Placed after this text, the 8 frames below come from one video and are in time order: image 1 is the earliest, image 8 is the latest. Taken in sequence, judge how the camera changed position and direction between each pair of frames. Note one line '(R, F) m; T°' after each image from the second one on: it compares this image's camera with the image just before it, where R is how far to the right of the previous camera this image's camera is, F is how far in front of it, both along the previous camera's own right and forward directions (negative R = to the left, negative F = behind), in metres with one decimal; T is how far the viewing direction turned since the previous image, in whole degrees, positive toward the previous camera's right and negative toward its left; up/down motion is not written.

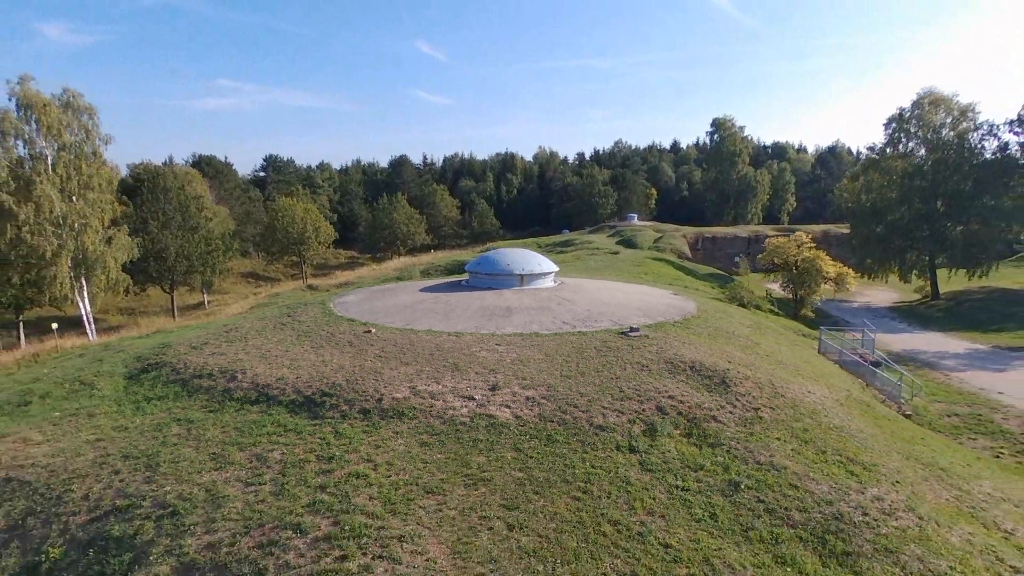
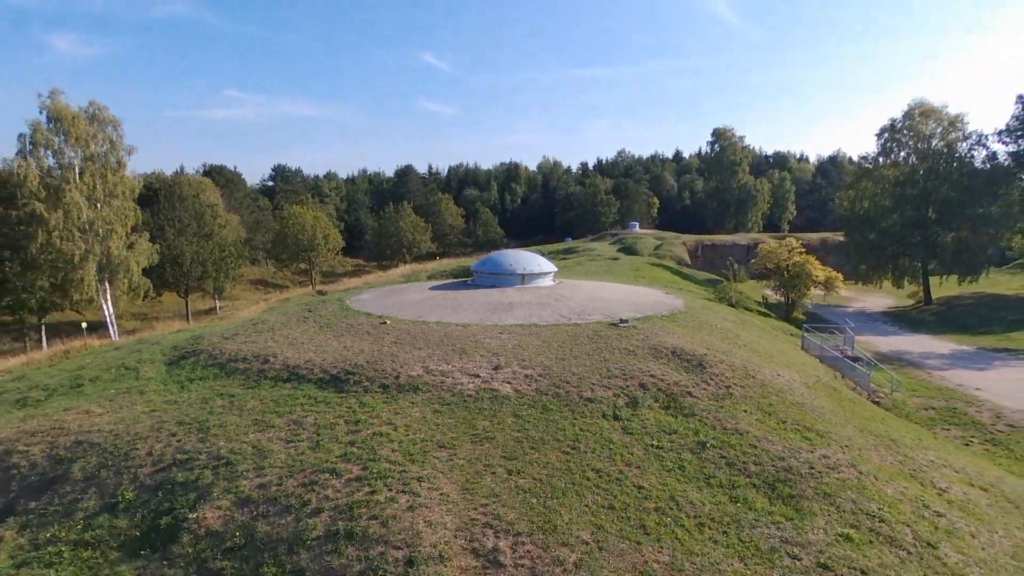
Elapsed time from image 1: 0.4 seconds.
(+0.1, -1.2) m; 0°
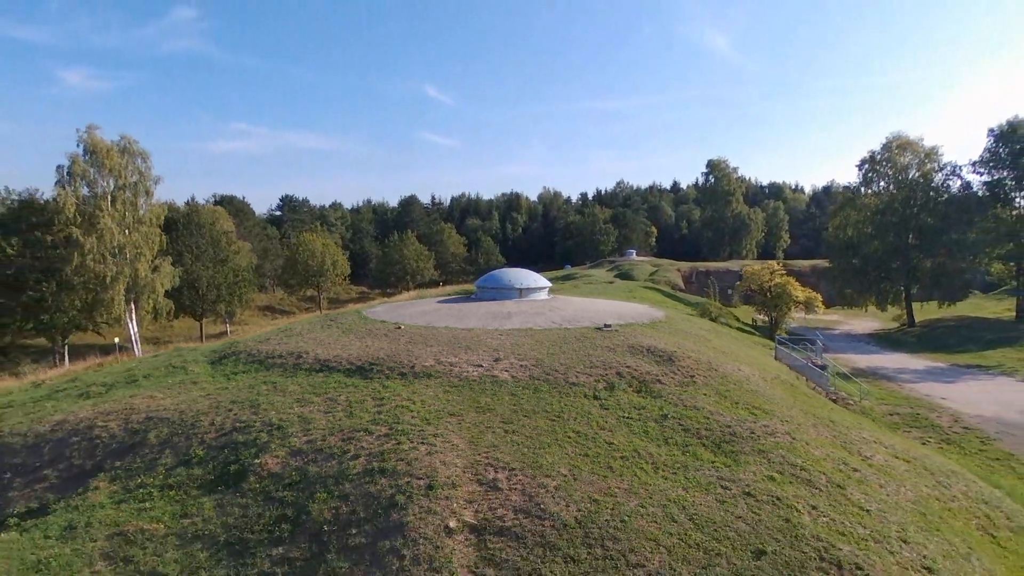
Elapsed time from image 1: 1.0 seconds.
(+0.1, -1.8) m; 0°
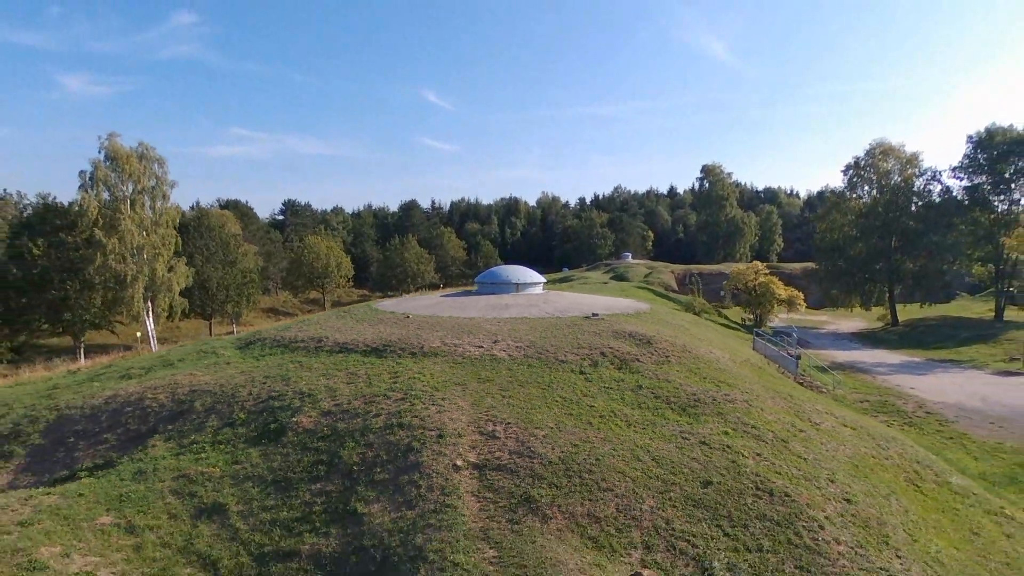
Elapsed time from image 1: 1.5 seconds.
(0.0, -1.6) m; 0°
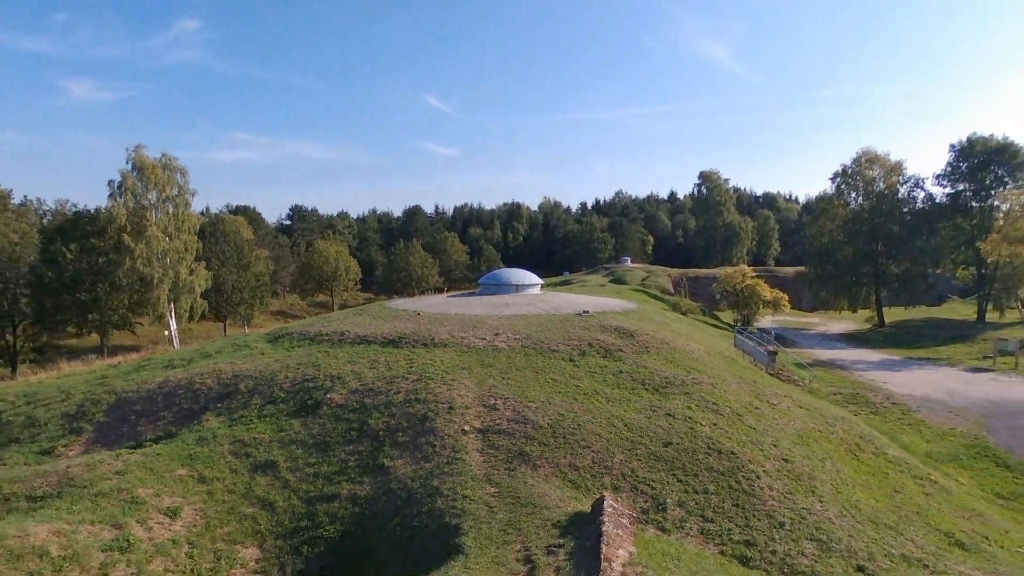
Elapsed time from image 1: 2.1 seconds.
(+0.1, -1.9) m; 0°
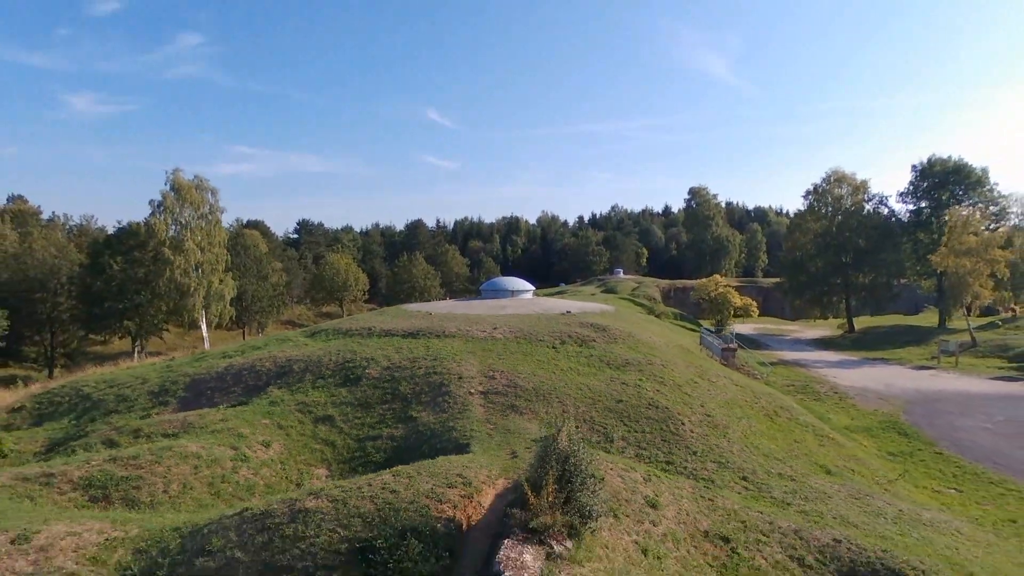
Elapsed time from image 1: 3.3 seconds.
(+0.1, -3.7) m; 0°
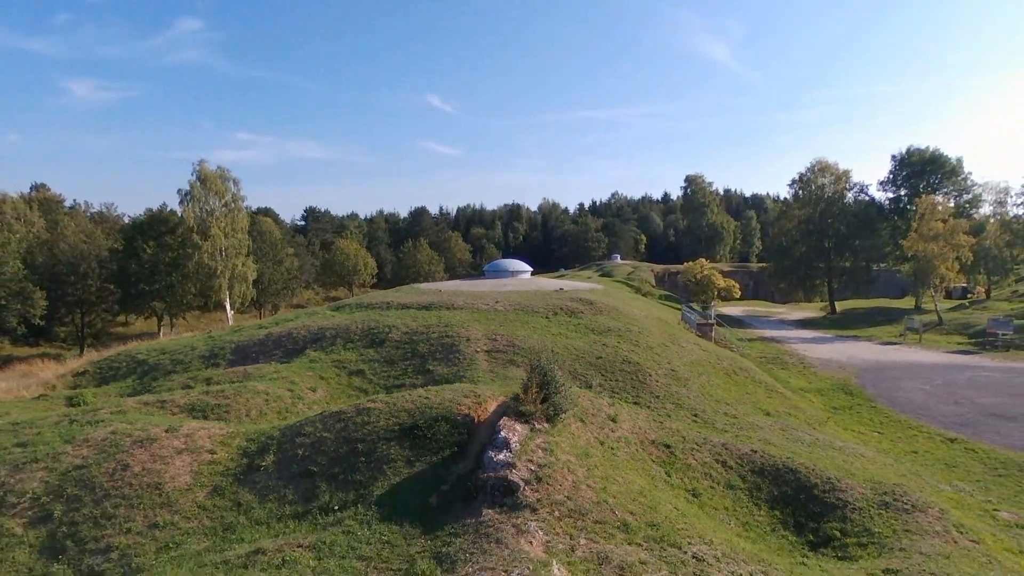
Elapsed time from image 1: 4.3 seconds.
(+0.1, -2.9) m; 0°
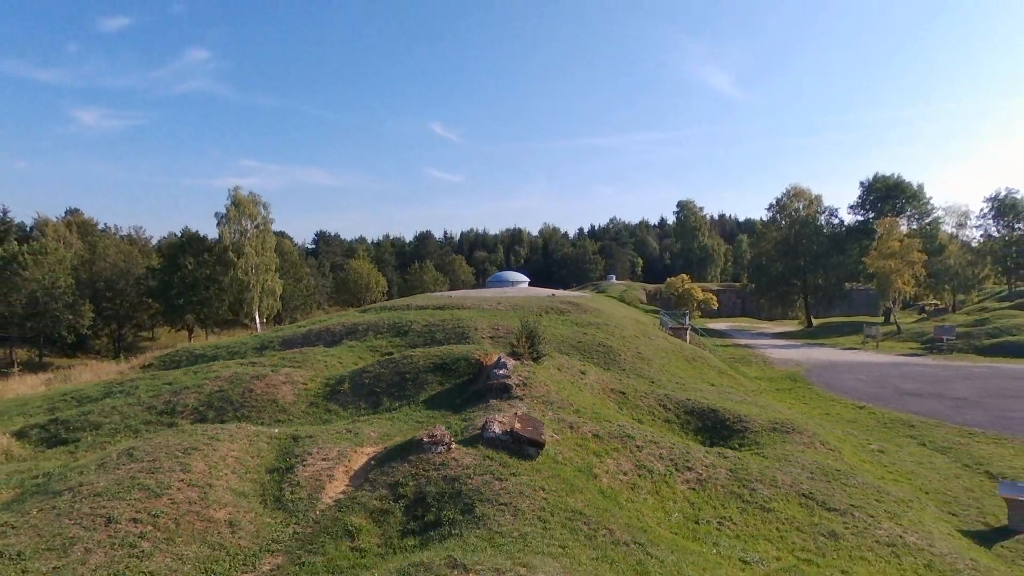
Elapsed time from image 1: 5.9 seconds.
(+0.1, -4.4) m; 0°
